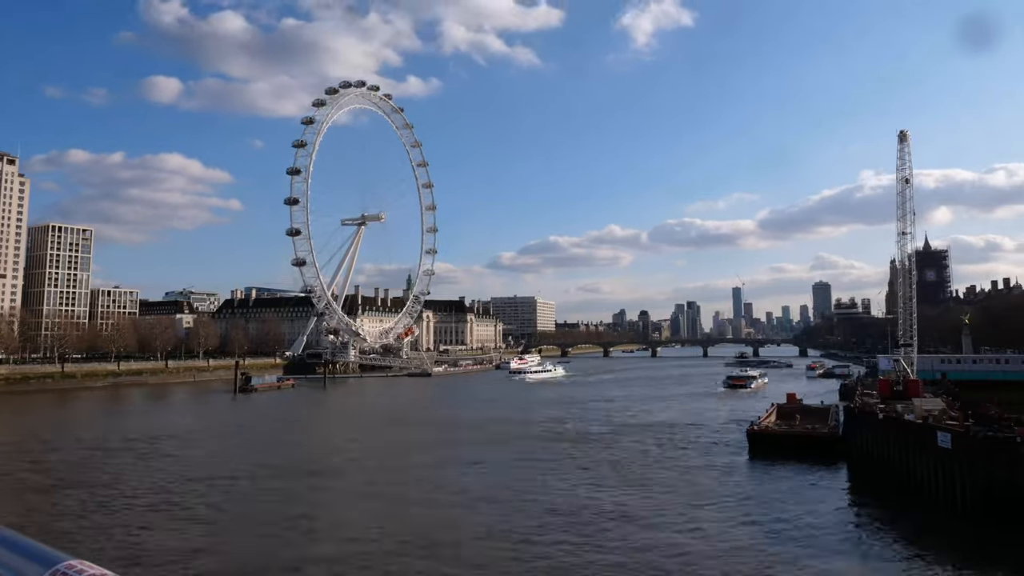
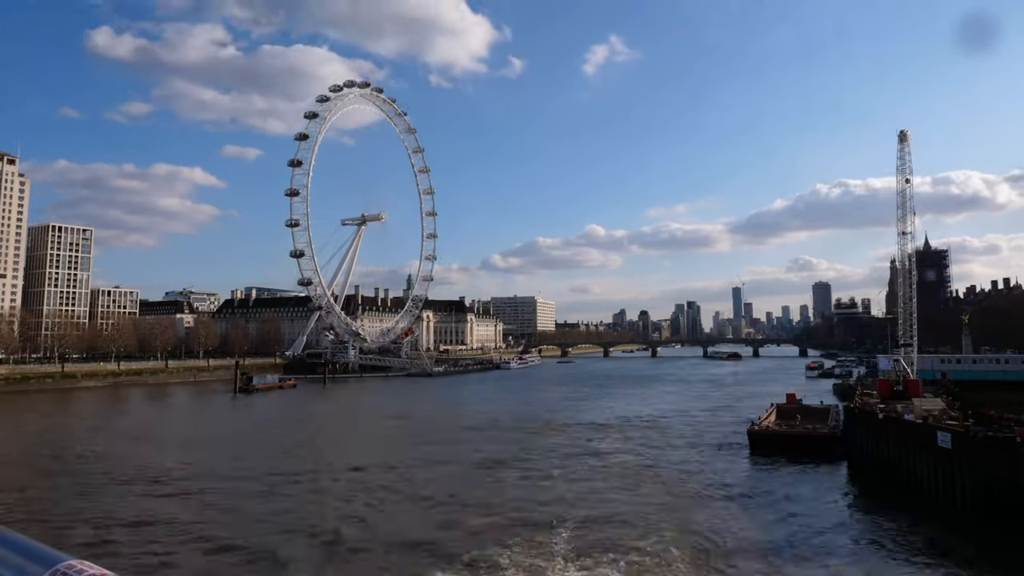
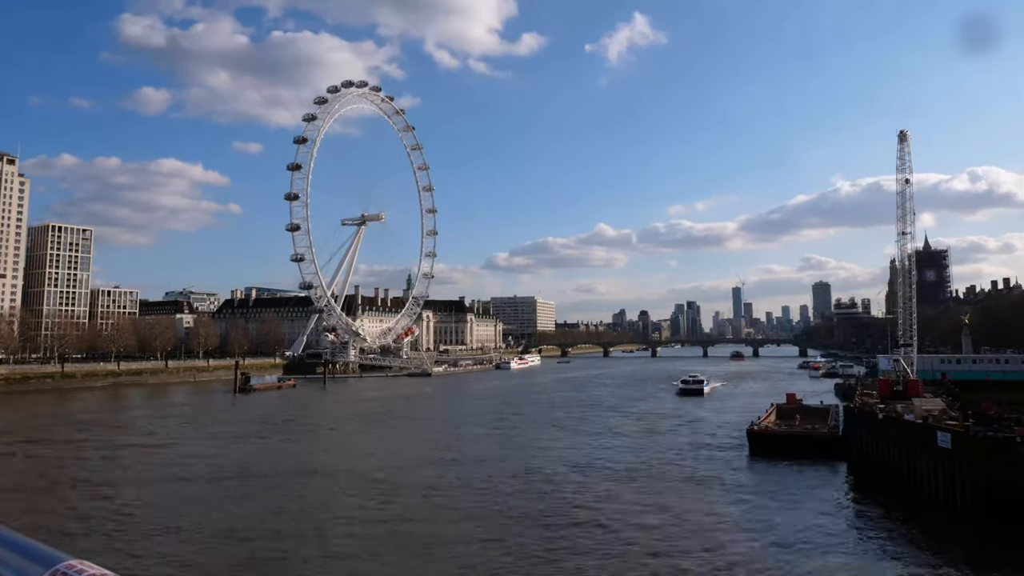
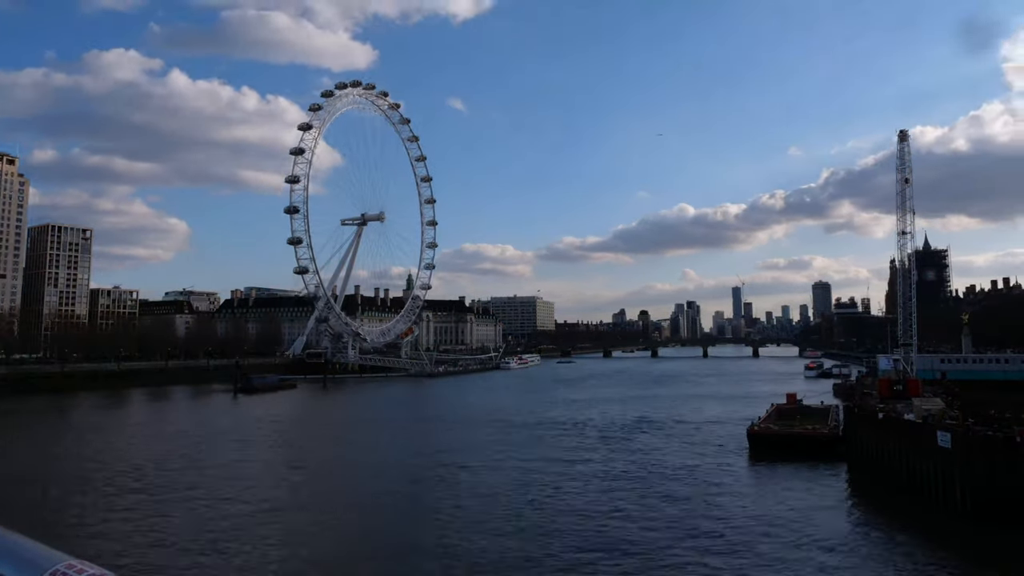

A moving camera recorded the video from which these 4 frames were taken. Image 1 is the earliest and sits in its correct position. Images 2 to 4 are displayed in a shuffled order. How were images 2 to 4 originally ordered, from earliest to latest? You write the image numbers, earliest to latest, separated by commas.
3, 2, 4
